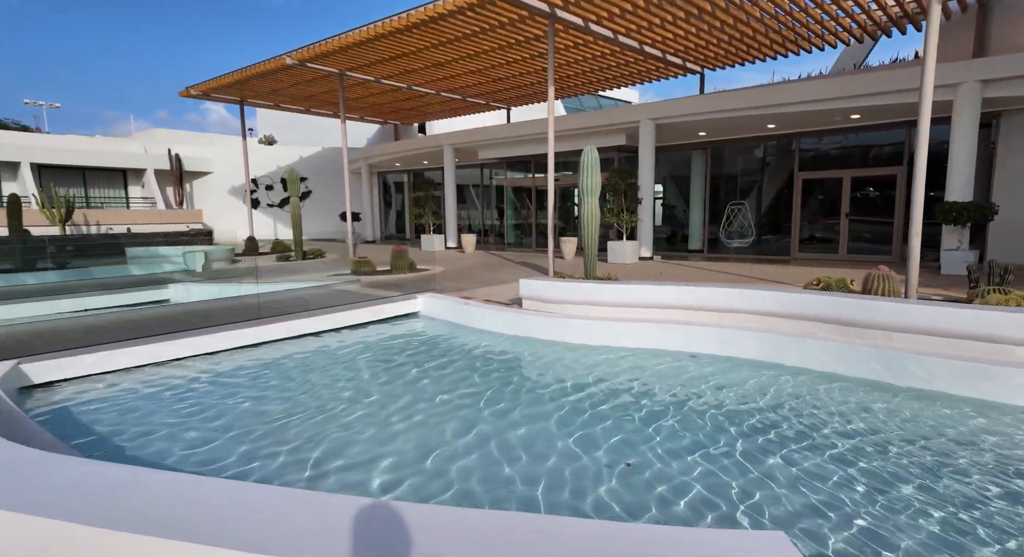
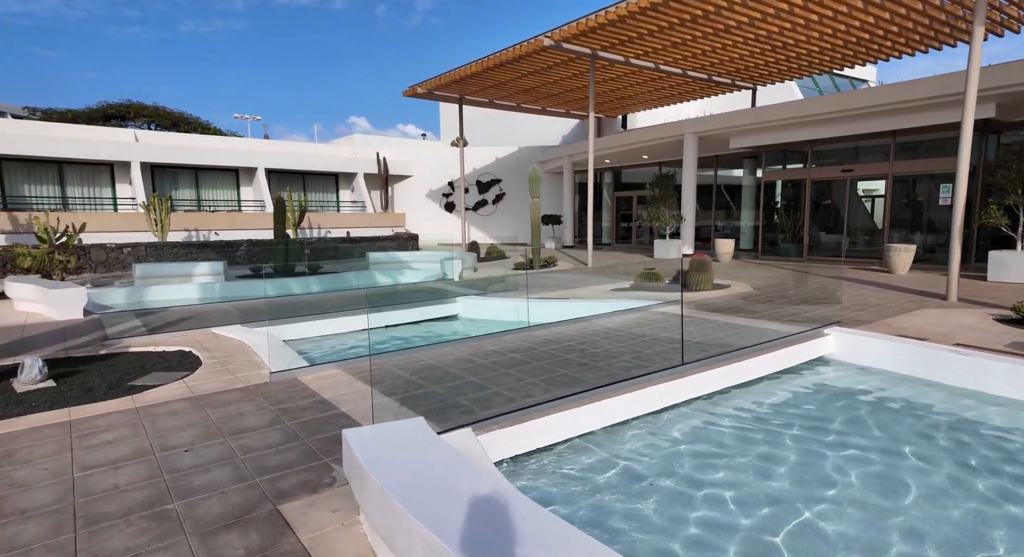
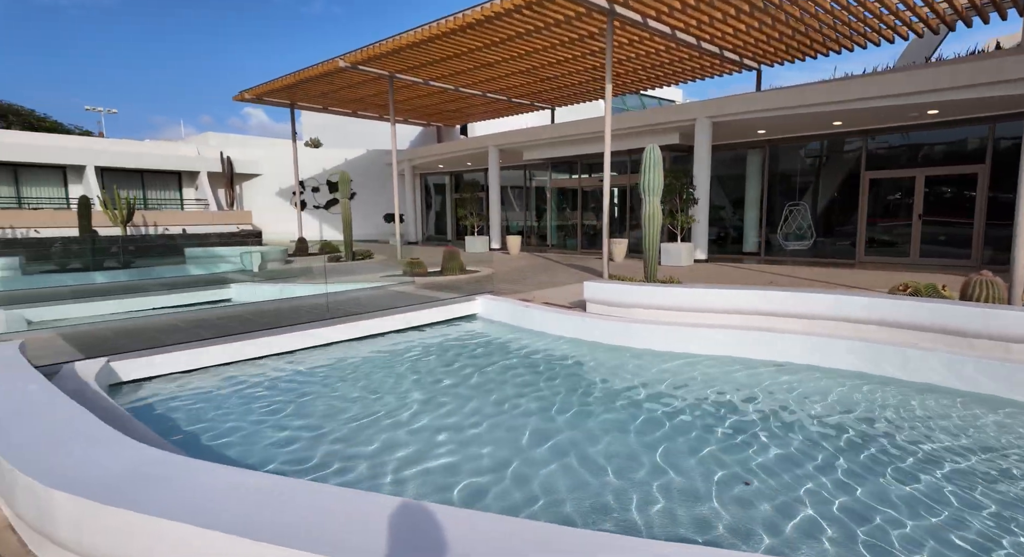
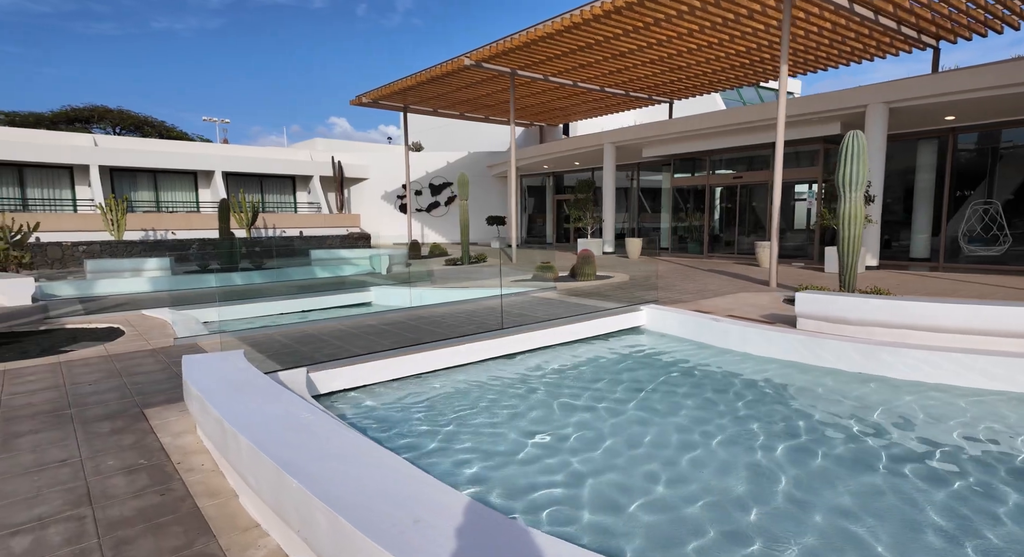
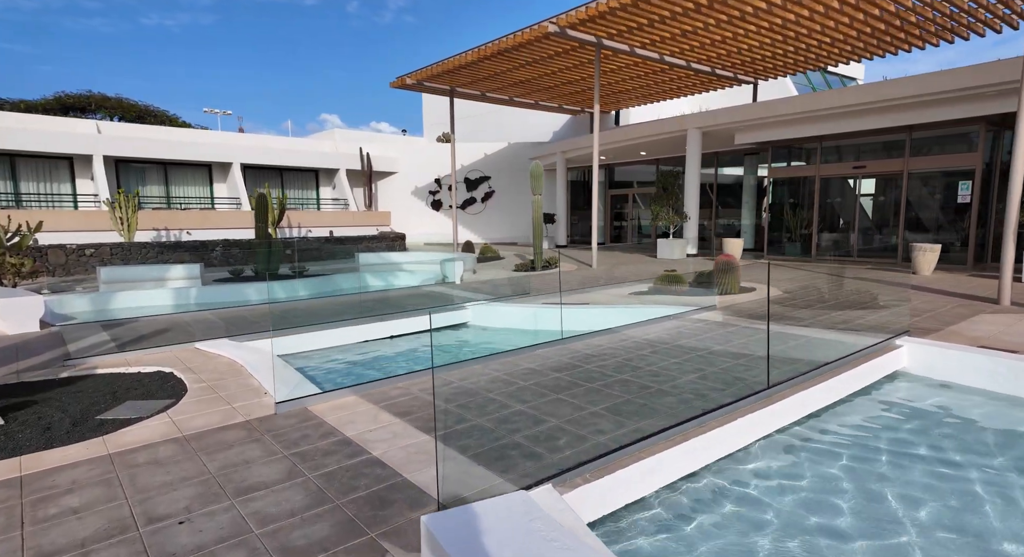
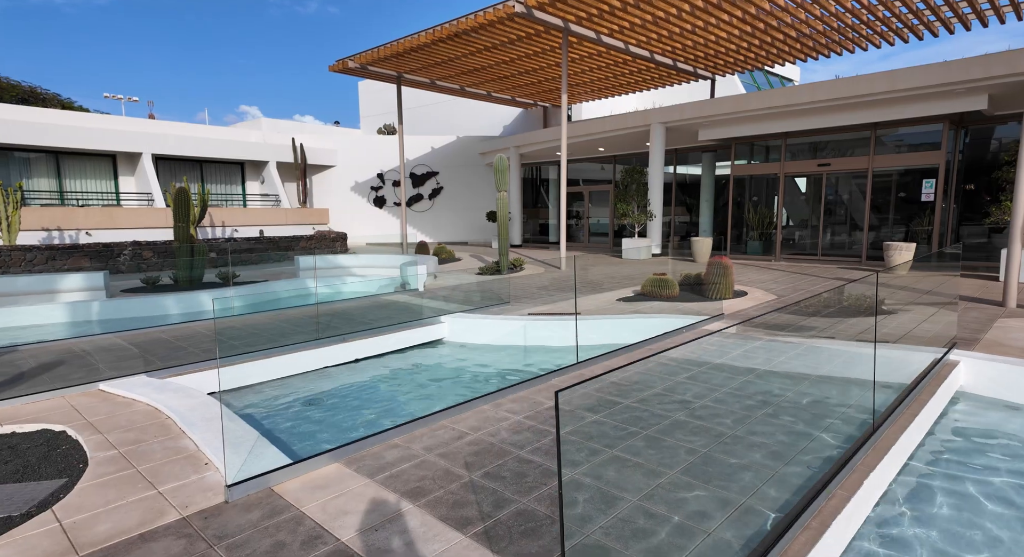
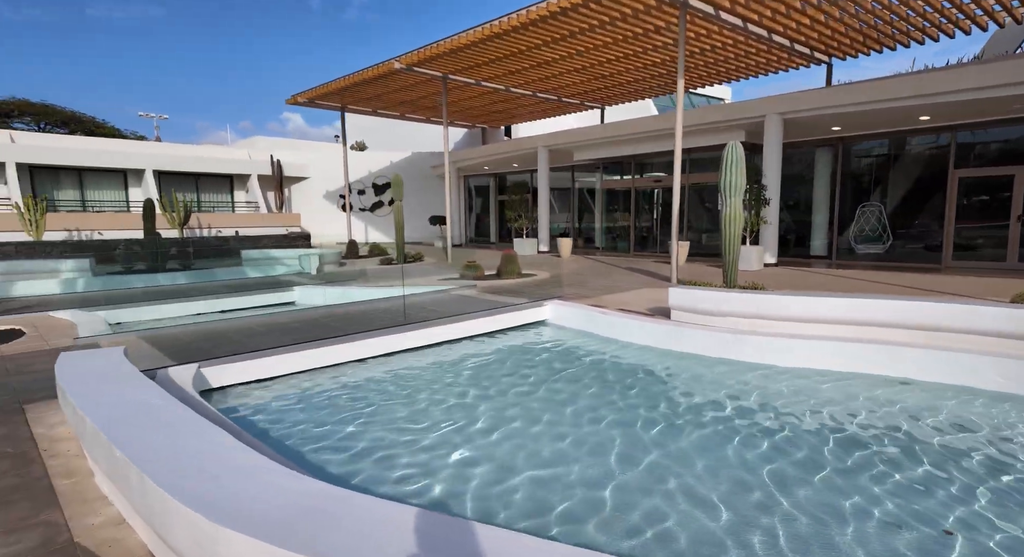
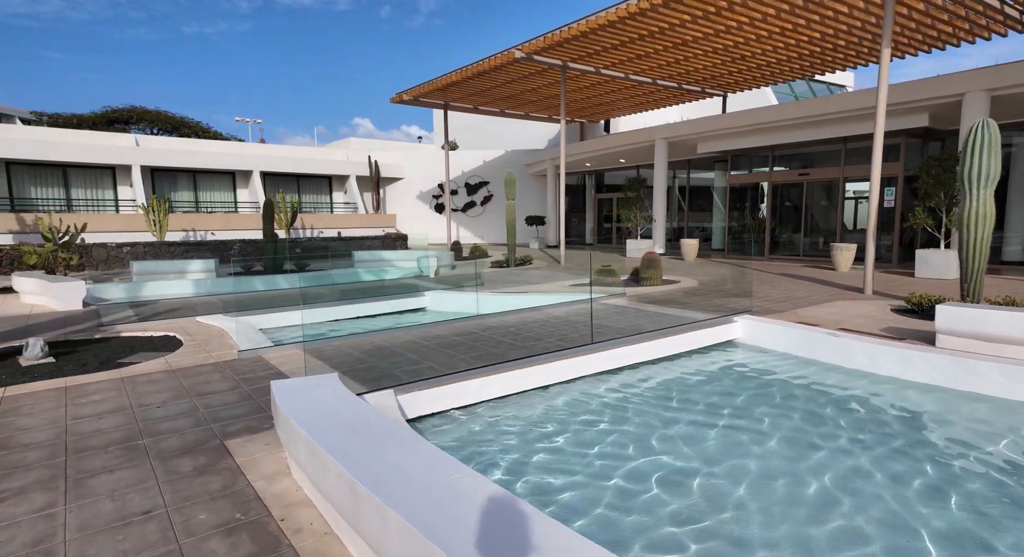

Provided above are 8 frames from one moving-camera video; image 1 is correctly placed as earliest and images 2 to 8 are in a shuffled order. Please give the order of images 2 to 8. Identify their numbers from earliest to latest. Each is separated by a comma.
3, 7, 4, 8, 2, 5, 6
